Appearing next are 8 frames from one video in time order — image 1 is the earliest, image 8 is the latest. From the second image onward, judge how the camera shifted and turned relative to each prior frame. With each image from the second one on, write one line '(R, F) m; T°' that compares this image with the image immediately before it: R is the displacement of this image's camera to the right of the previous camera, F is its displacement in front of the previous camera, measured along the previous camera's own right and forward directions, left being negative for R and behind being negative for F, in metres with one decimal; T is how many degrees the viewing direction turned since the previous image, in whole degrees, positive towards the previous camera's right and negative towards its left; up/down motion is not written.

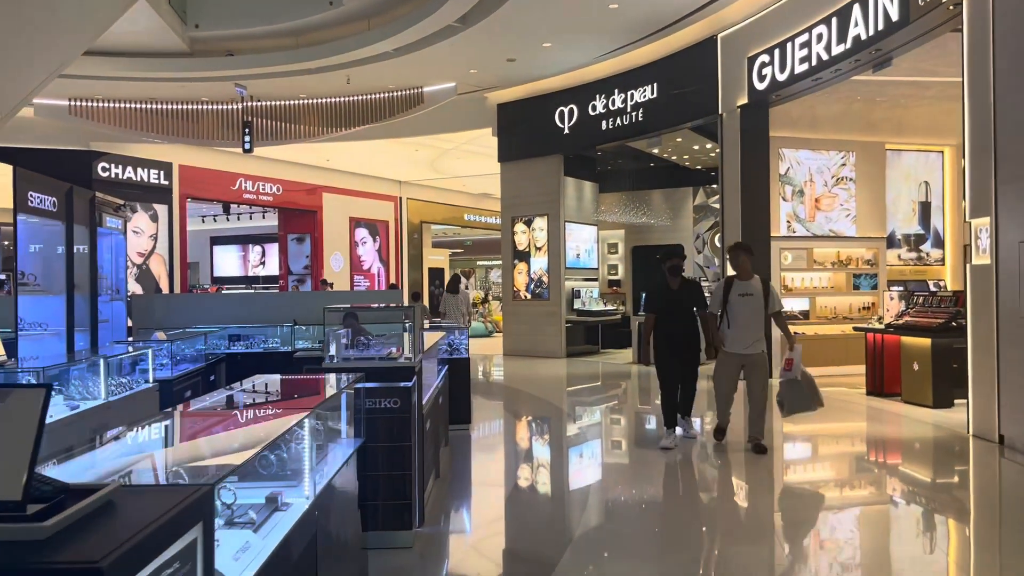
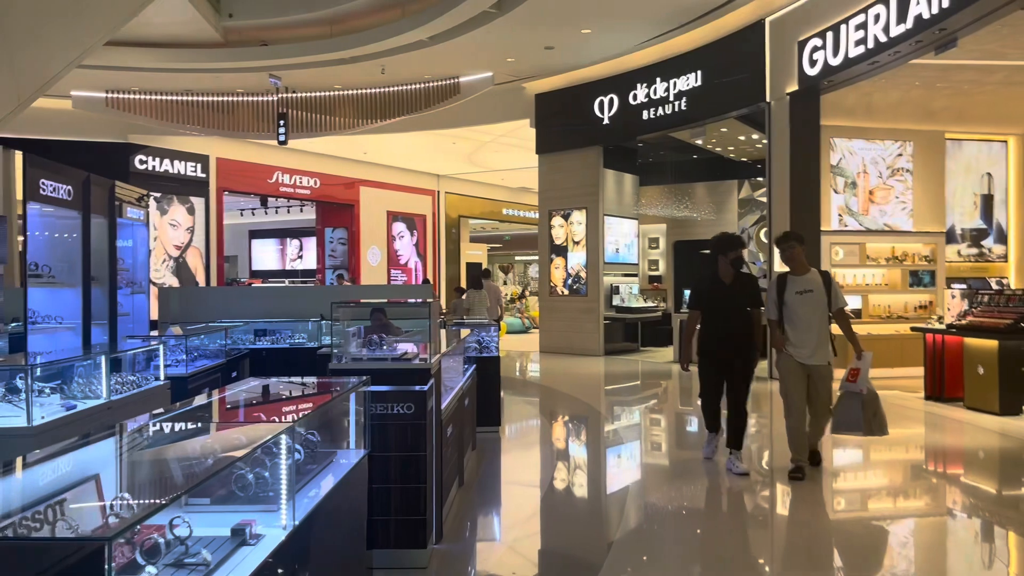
(0.0, +0.3) m; -3°
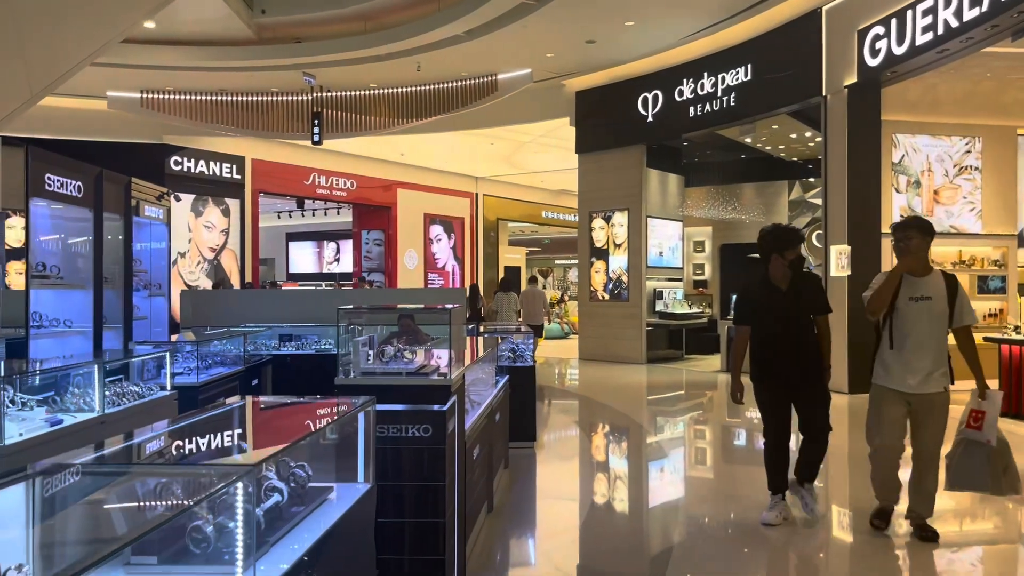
(0.0, +0.4) m; -3°
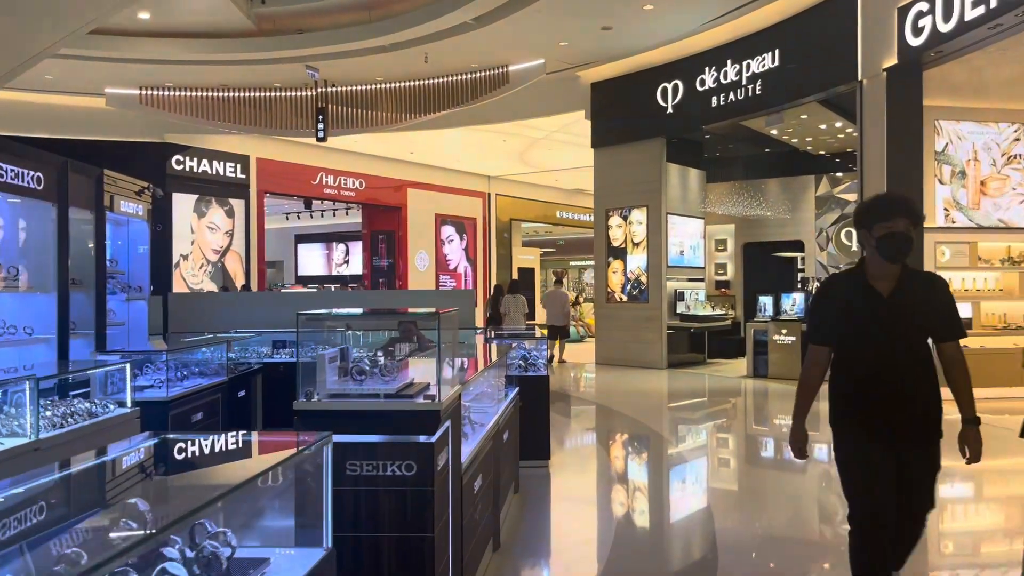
(0.0, +0.5) m; -1°
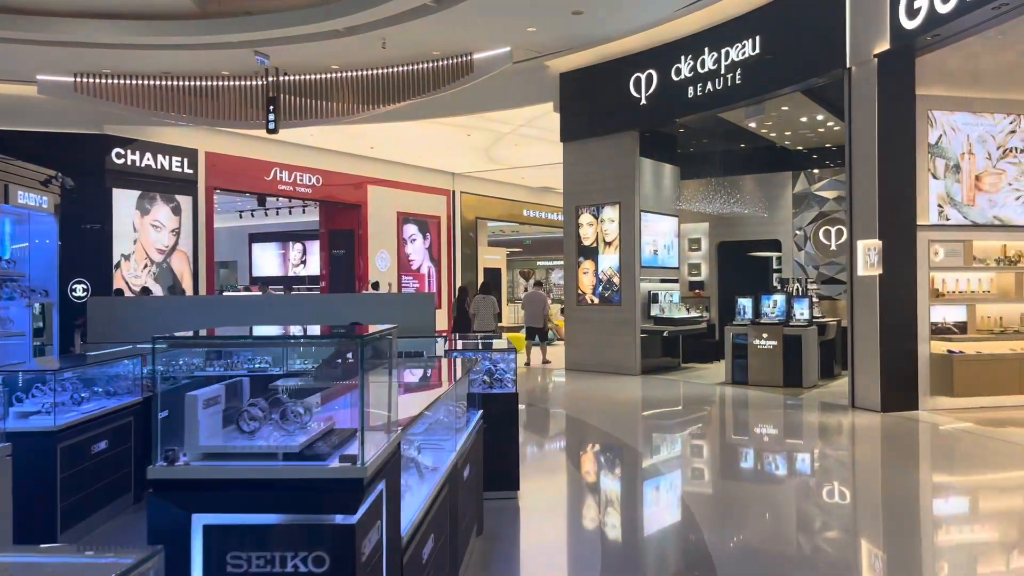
(0.0, +0.6) m; +2°
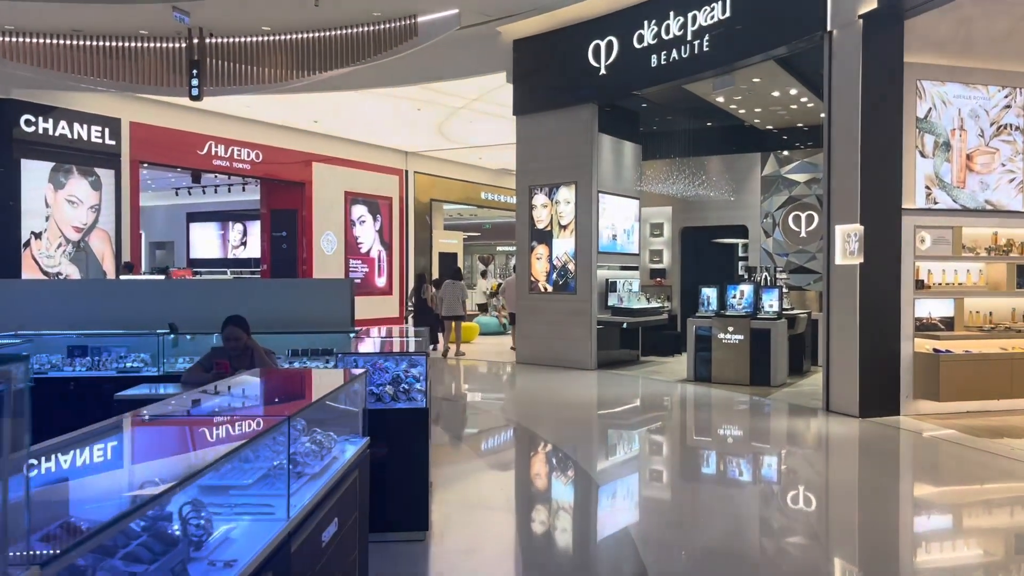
(+0.2, +0.8) m; +2°
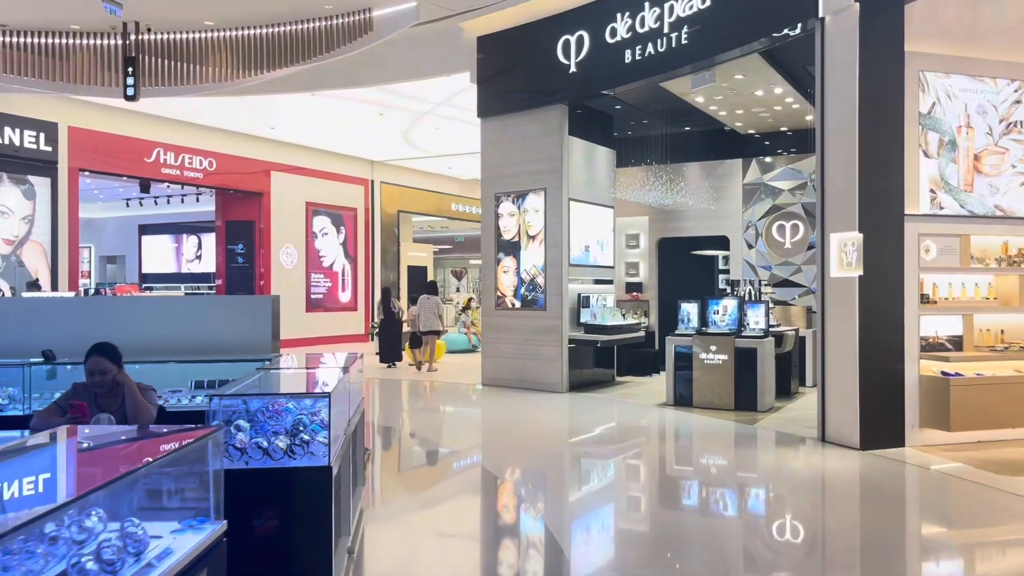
(+0.1, +0.7) m; +2°
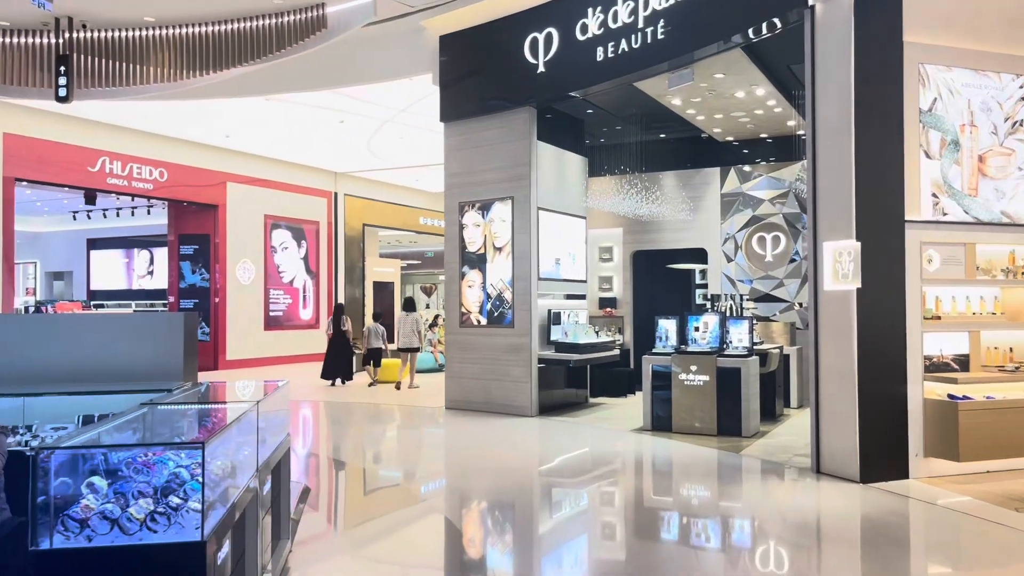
(+0.1, +0.6) m; +2°
